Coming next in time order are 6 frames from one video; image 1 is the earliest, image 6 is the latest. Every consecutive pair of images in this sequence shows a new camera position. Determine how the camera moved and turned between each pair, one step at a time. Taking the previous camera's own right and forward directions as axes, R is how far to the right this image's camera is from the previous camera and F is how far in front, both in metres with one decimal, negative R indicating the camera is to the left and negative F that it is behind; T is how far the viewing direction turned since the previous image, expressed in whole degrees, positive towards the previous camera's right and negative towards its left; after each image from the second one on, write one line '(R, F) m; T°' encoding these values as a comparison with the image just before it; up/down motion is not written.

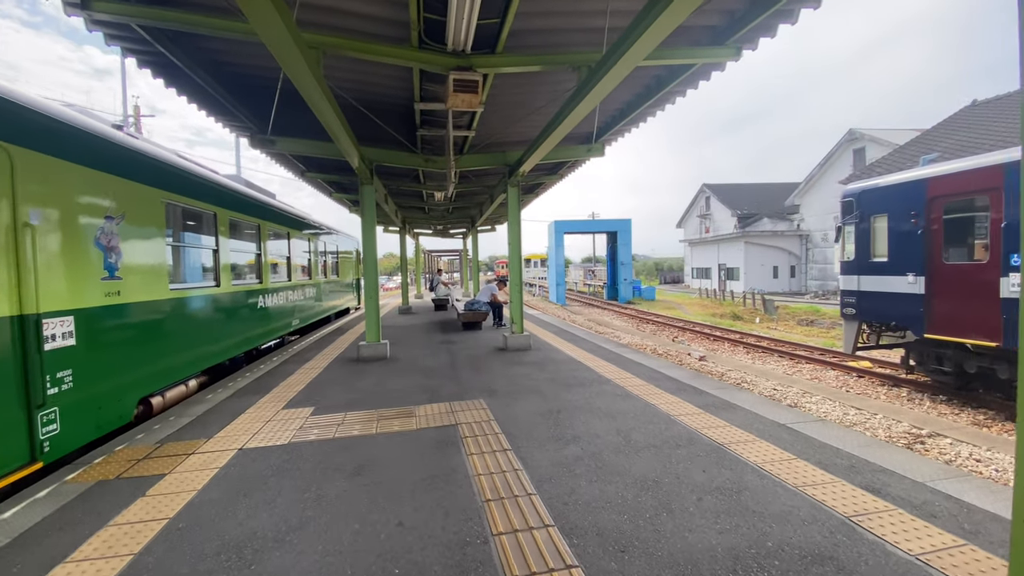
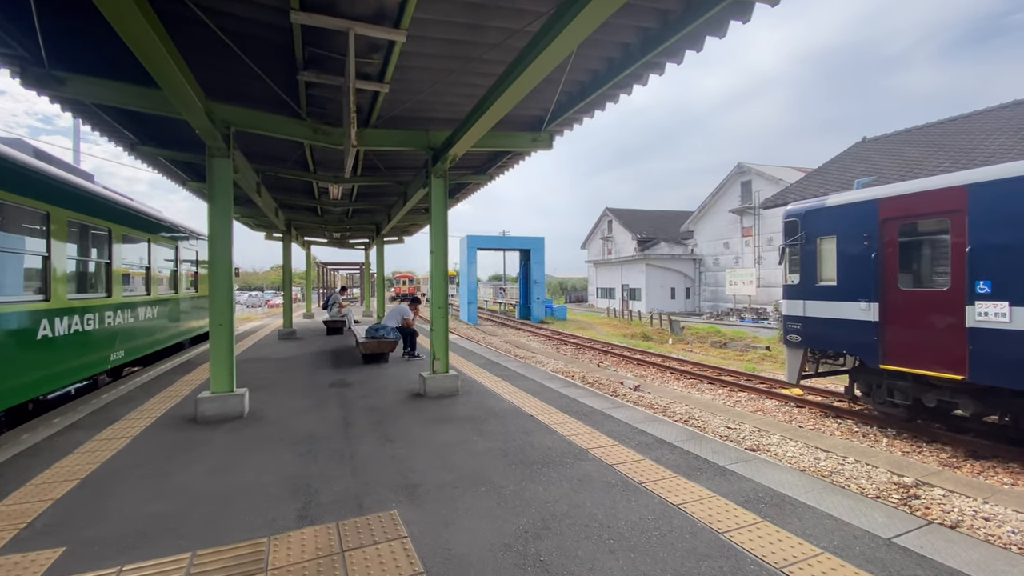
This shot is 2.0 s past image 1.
(-0.2, +2.0) m; +12°
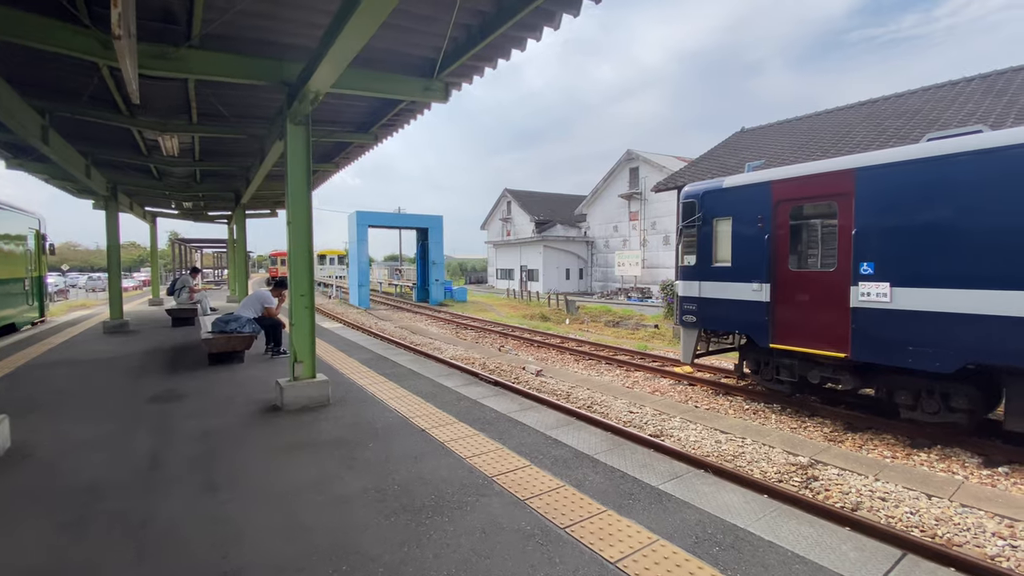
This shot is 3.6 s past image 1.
(+0.1, +1.0) m; +12°
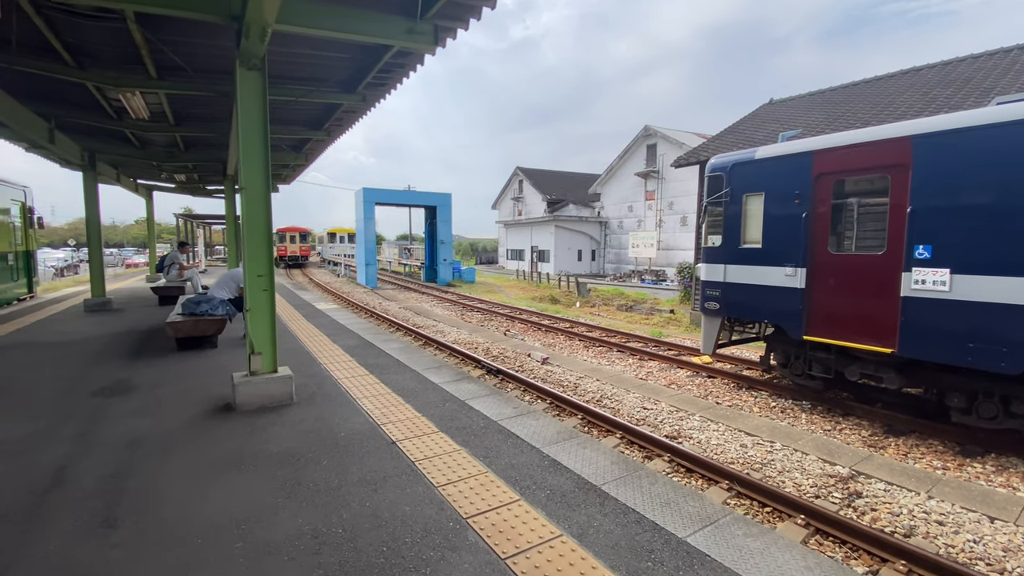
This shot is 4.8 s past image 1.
(+0.1, +0.8) m; -1°
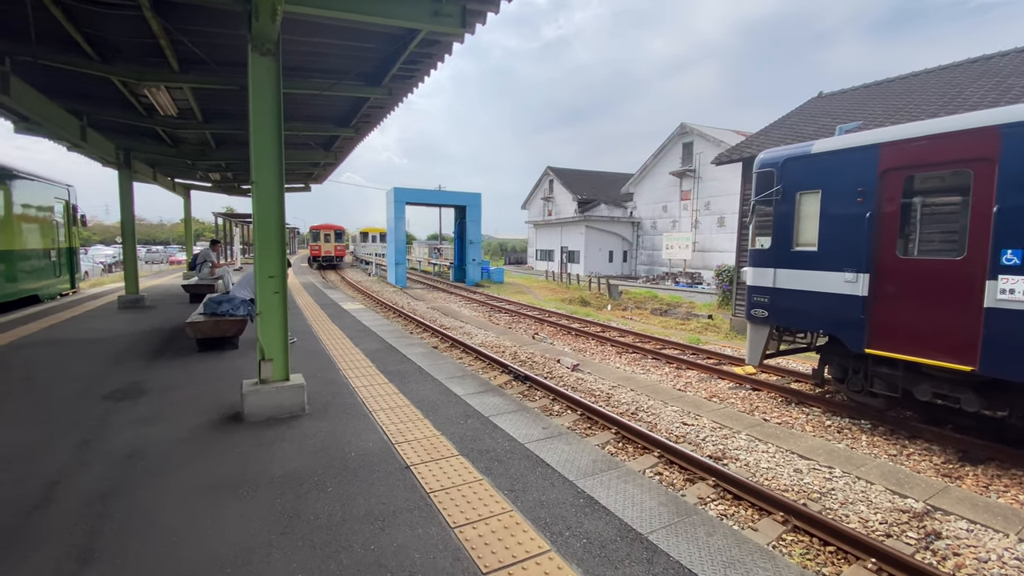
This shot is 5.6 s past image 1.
(0.0, +0.4) m; -4°
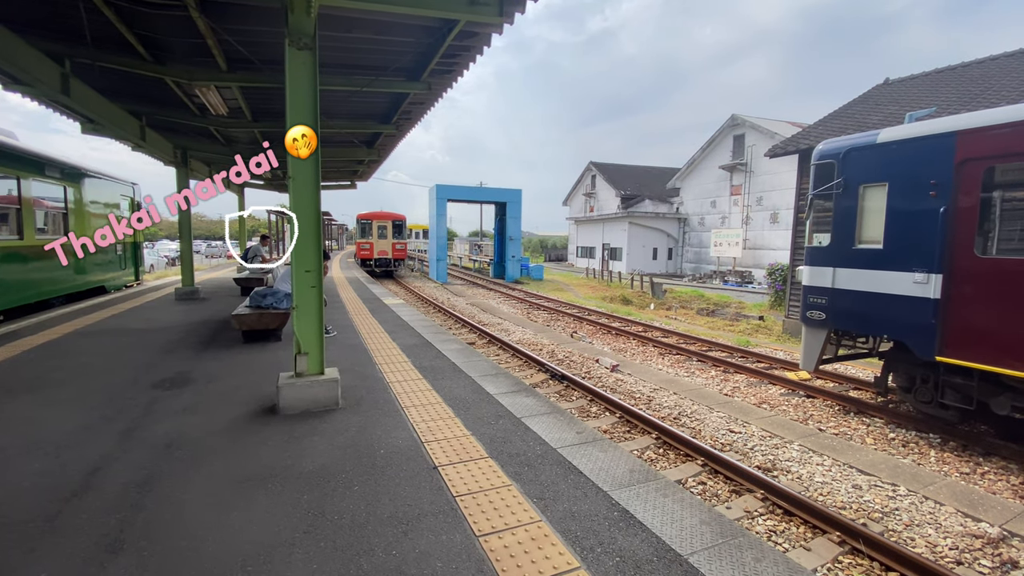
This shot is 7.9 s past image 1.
(0.0, +0.1) m; -5°
